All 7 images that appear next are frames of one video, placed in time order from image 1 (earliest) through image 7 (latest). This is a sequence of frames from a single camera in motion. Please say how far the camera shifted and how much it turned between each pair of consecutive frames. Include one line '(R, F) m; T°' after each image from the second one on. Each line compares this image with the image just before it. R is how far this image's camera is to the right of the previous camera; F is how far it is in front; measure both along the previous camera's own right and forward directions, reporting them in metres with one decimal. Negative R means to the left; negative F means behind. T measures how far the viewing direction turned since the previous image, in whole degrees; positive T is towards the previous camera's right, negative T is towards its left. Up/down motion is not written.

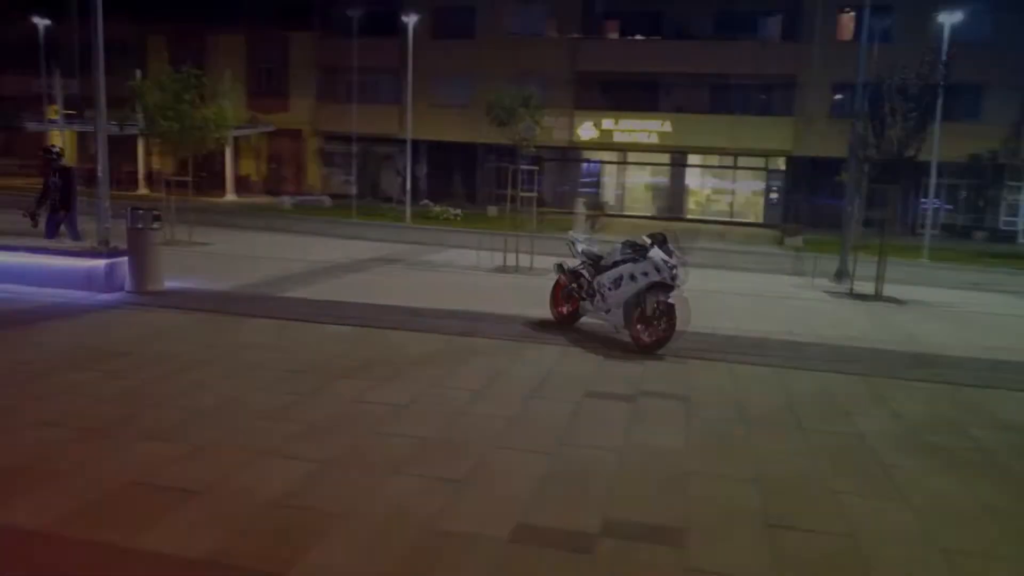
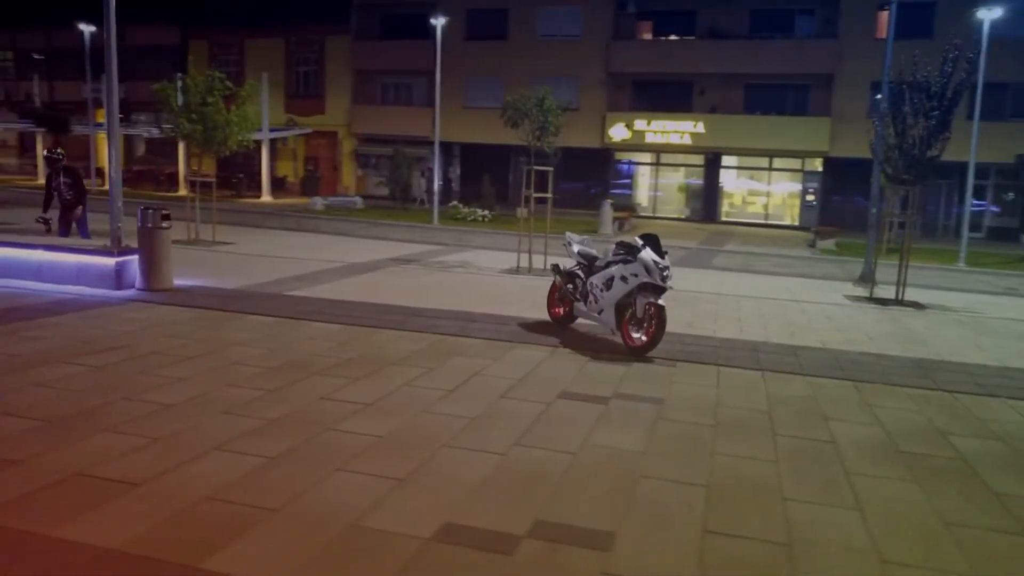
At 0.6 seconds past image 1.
(+0.7, +0.1) m; -3°
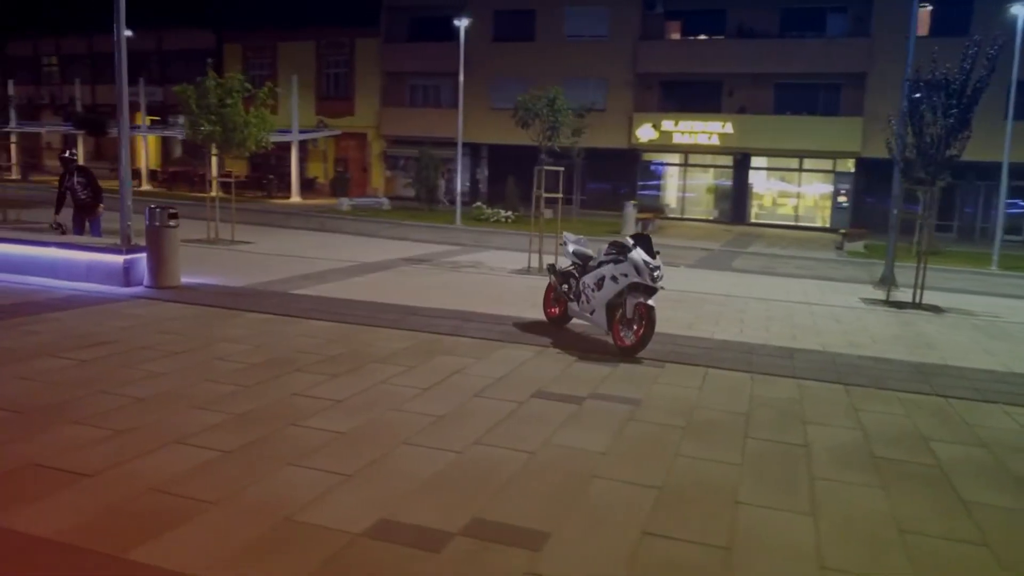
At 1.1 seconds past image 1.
(+0.6, 0.0) m; -3°
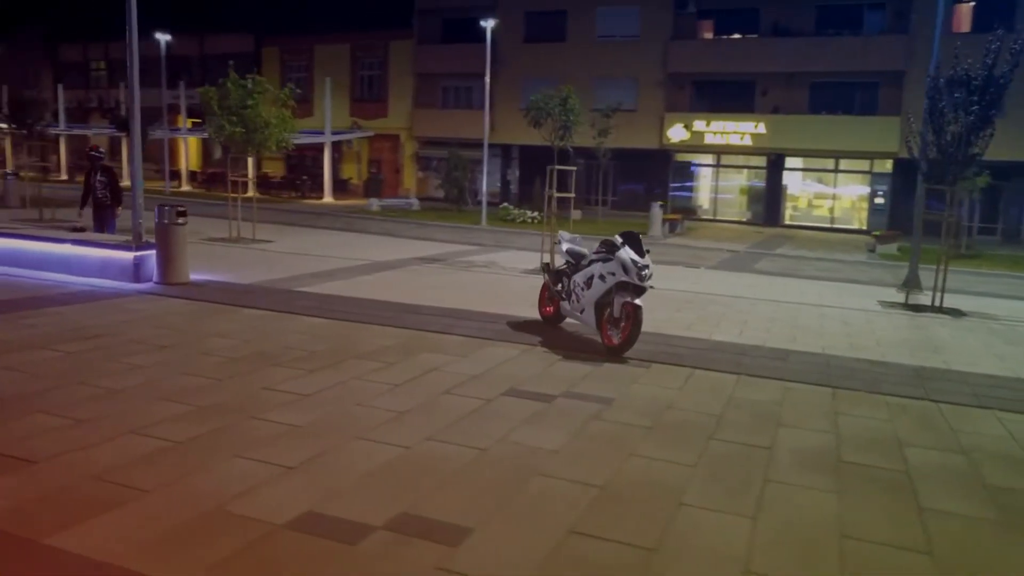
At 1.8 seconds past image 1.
(+0.7, +0.1) m; -3°
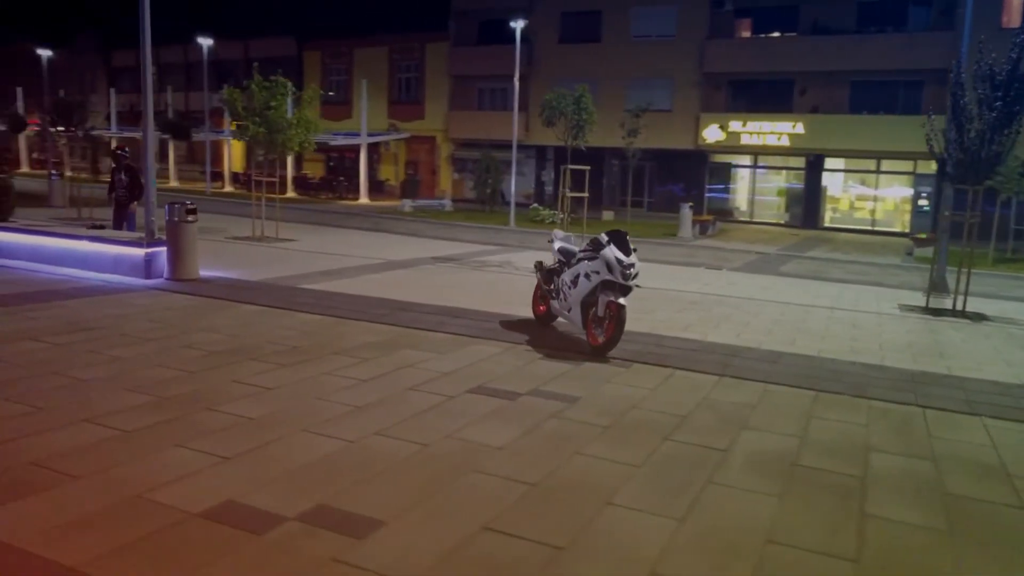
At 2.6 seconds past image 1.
(+0.8, +0.1) m; -4°
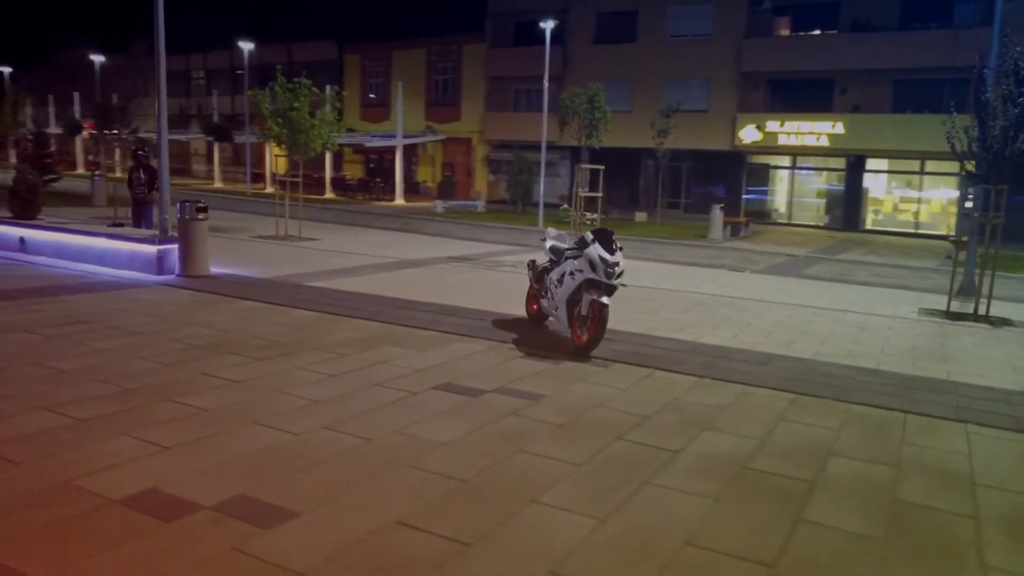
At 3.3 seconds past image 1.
(+0.8, +0.1) m; -4°
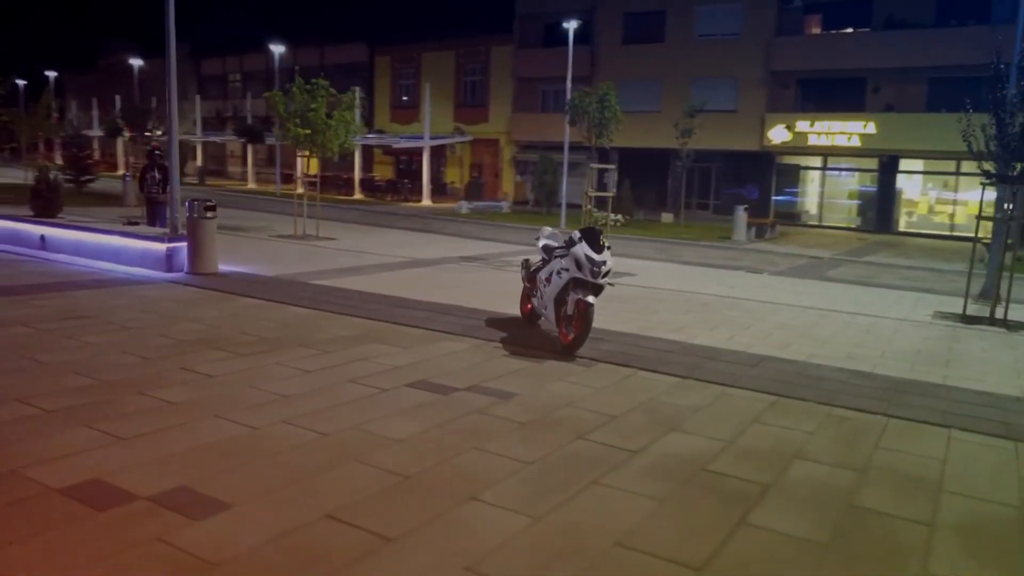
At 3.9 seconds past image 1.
(+0.6, +0.1) m; -3°
